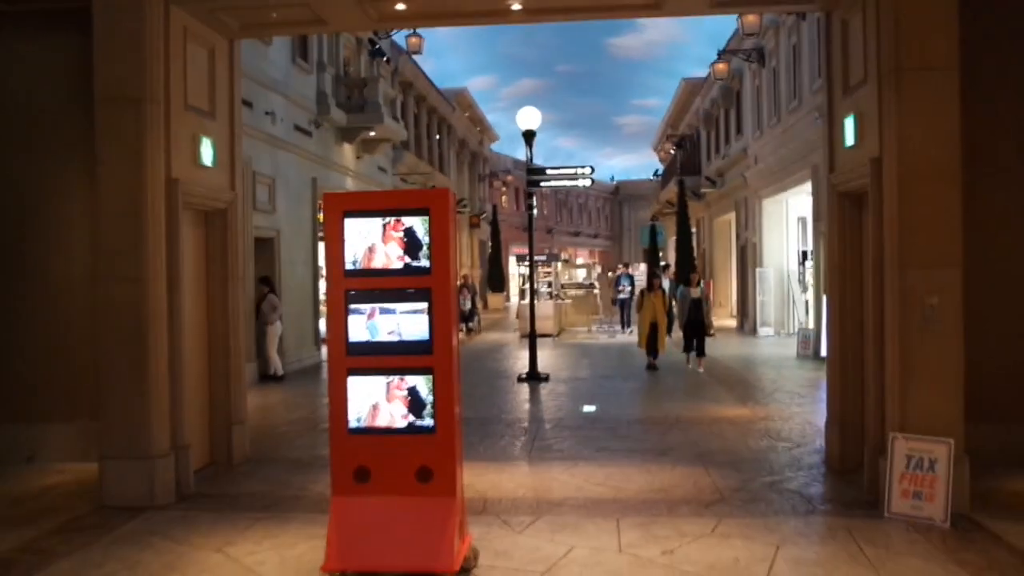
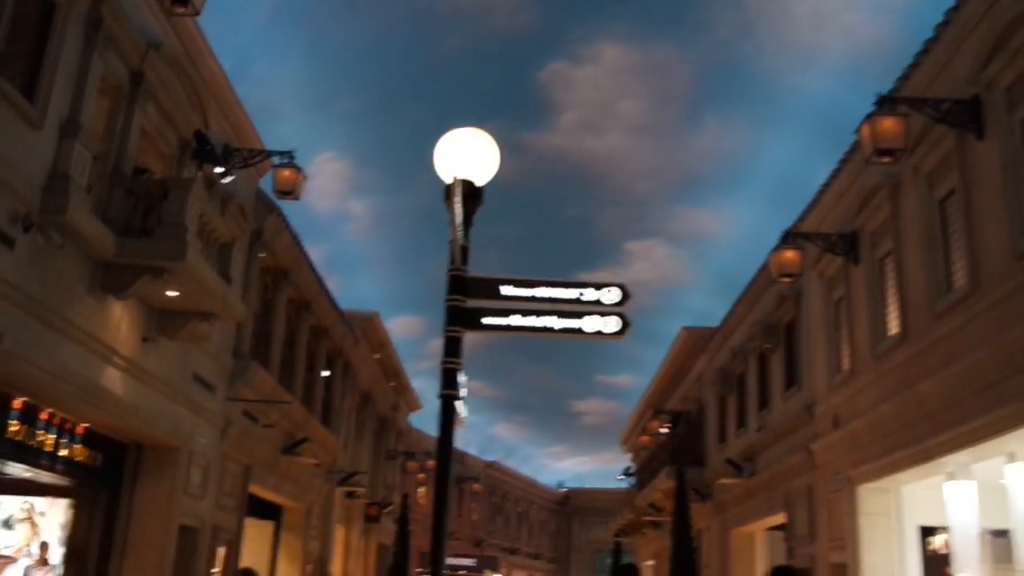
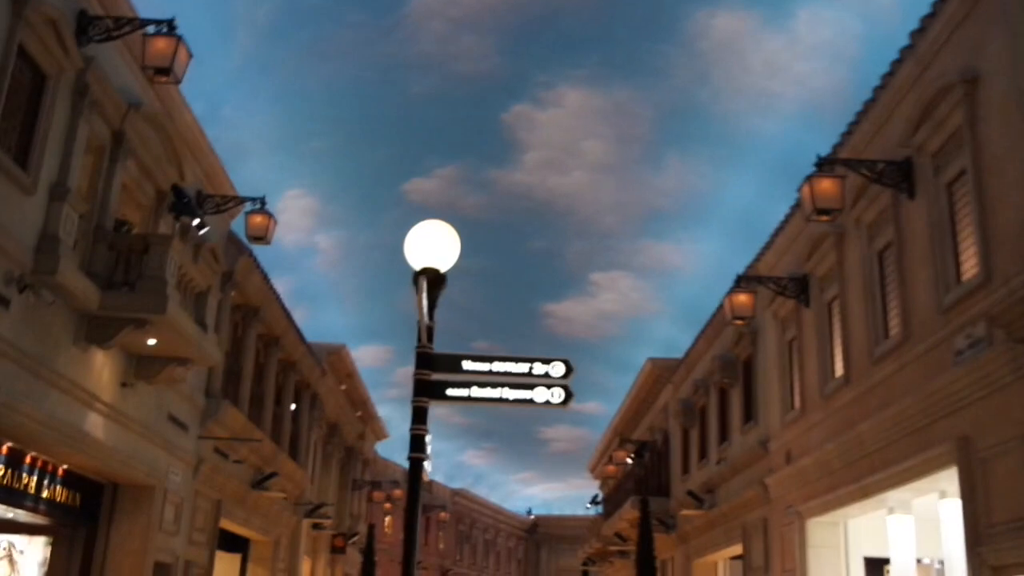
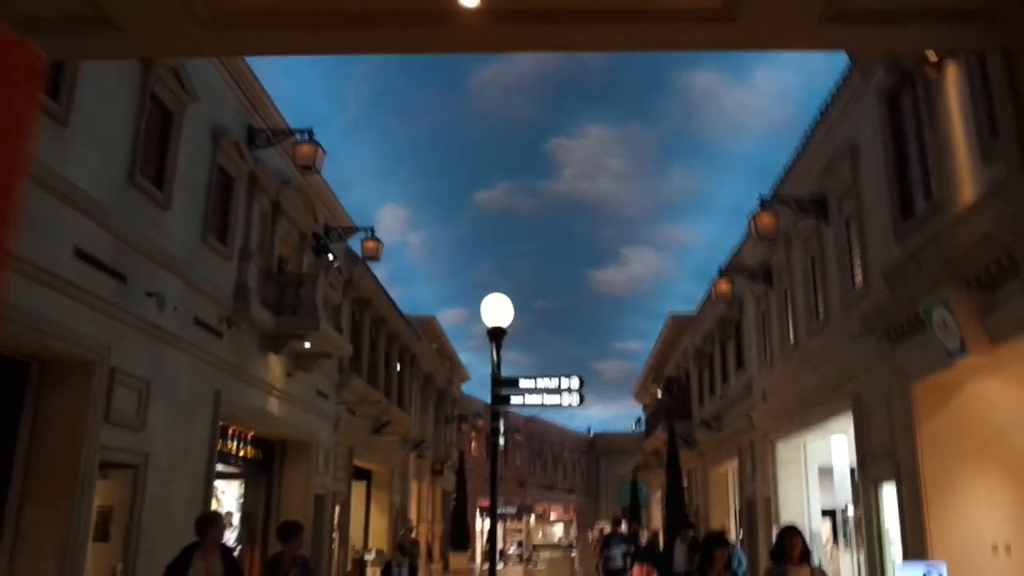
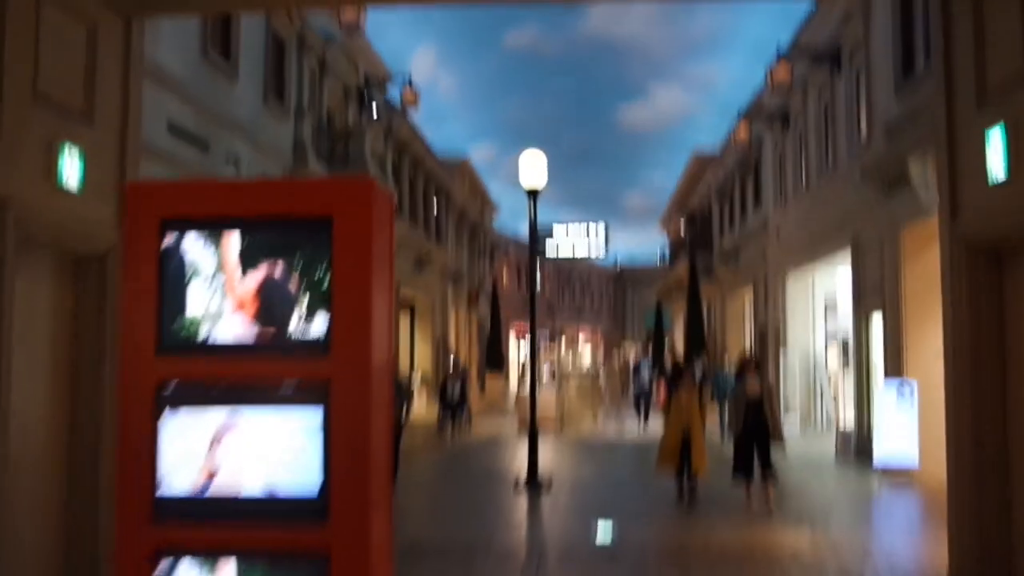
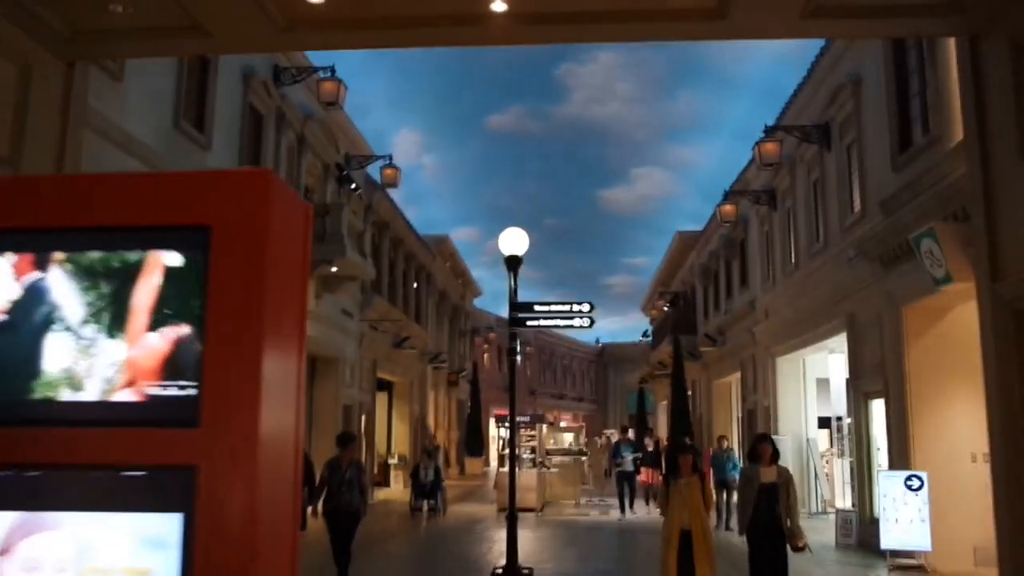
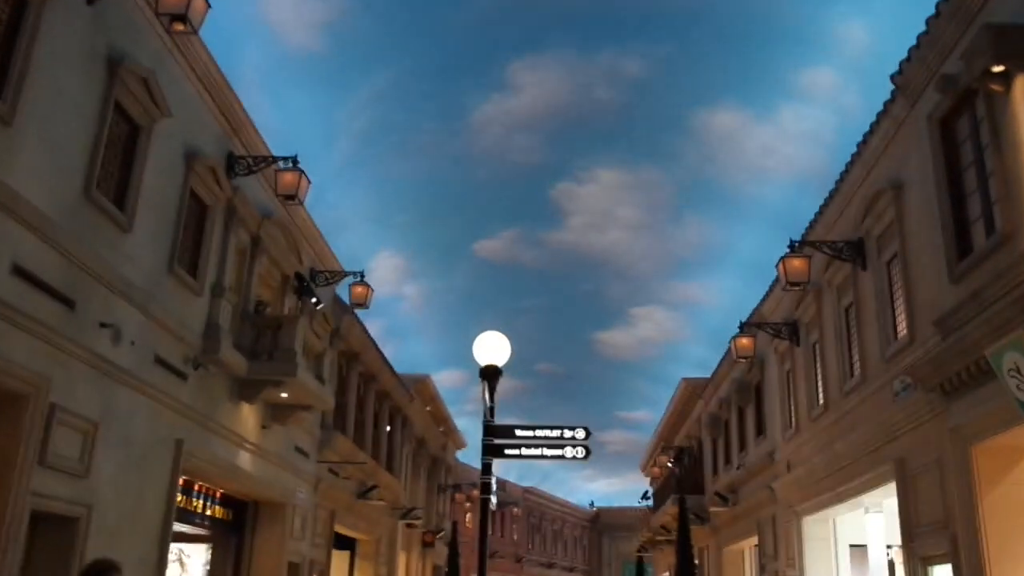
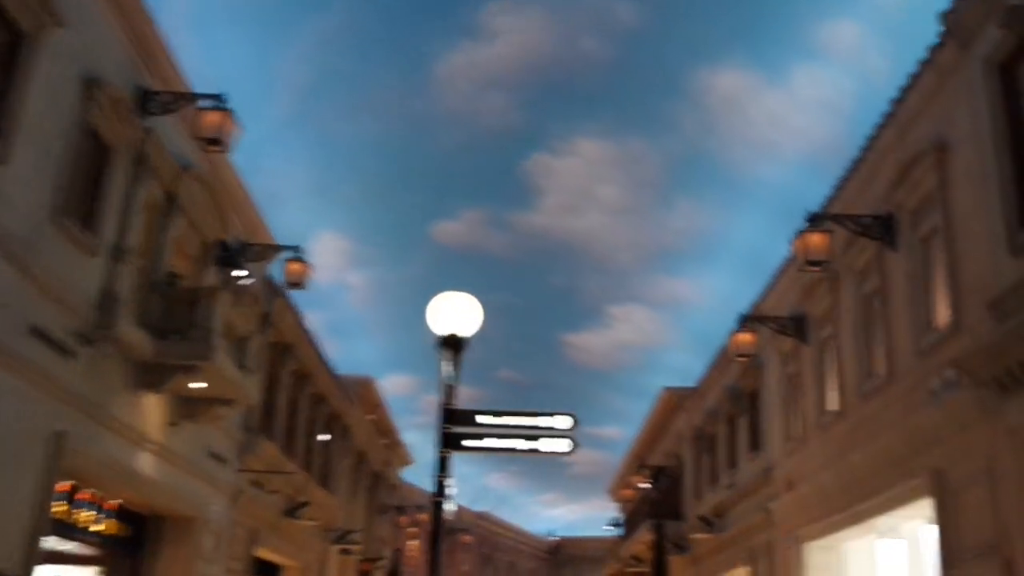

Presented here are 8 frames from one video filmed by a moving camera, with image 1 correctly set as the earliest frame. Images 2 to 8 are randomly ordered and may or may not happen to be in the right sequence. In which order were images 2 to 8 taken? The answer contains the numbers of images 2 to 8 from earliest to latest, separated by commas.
5, 6, 4, 7, 8, 3, 2
